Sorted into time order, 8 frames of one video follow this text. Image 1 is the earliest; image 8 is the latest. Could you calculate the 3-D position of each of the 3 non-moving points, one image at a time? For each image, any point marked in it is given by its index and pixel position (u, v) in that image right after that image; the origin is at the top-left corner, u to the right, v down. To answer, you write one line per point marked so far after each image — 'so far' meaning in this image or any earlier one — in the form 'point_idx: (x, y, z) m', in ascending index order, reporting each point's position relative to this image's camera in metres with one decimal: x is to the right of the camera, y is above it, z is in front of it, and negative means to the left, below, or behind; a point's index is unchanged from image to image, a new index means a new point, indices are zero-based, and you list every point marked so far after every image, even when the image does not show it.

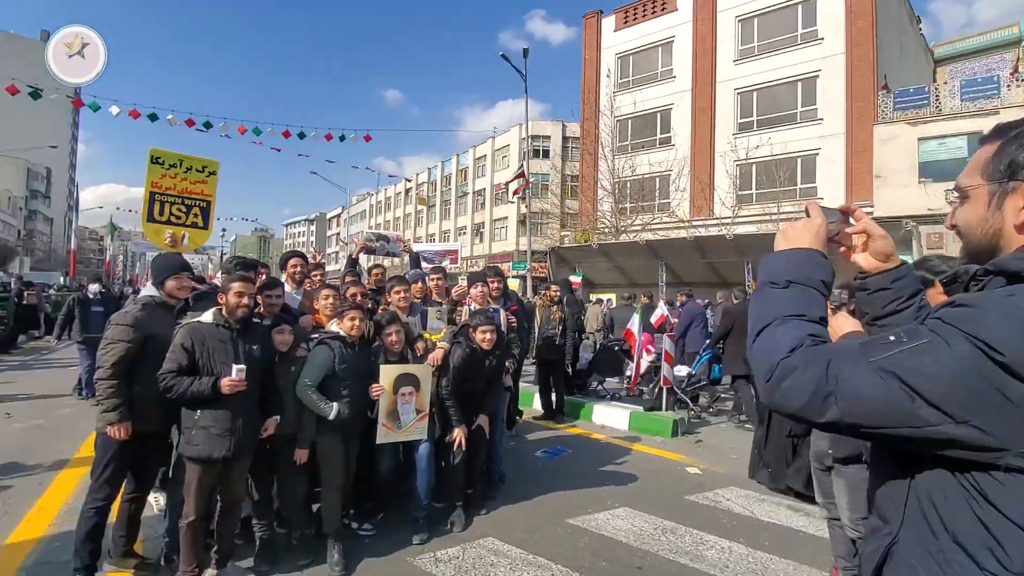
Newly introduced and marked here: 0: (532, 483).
0: (+0.3, -2.3, +5.9) m
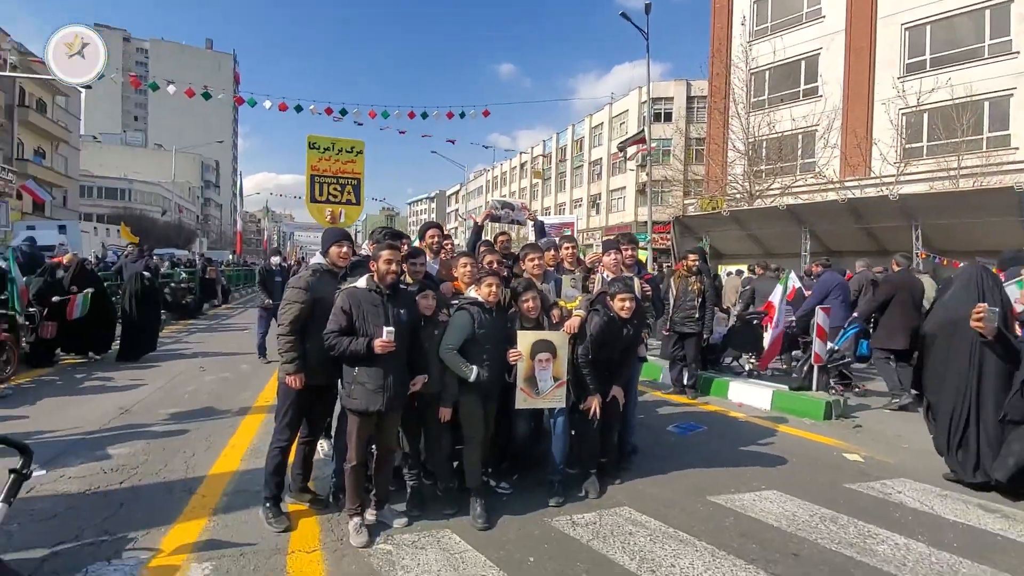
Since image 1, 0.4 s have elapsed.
0: (+1.8, -1.9, +5.7) m
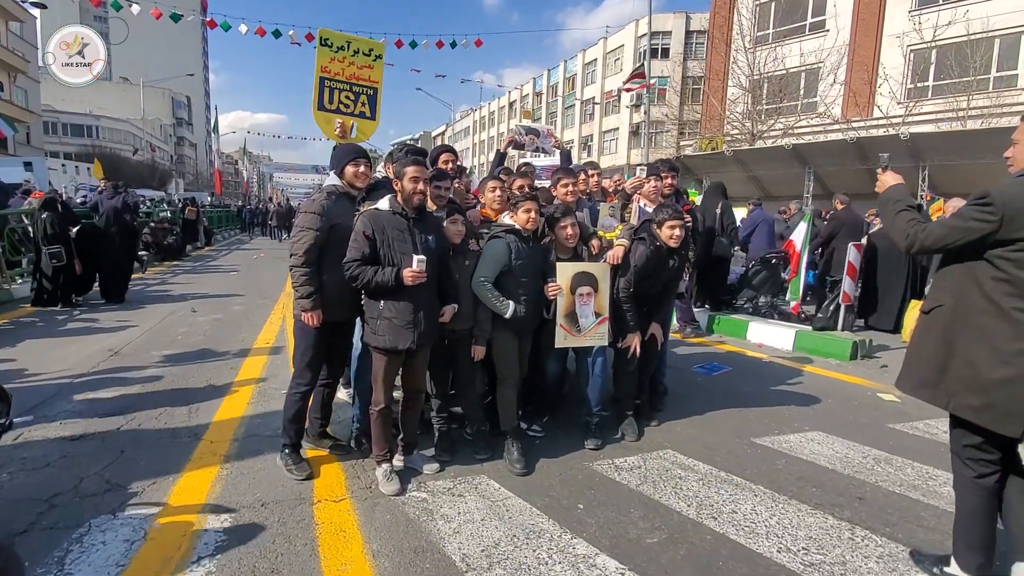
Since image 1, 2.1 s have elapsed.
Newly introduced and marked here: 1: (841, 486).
0: (+2.1, -1.2, +5.4) m
1: (+2.4, -1.4, +3.6) m
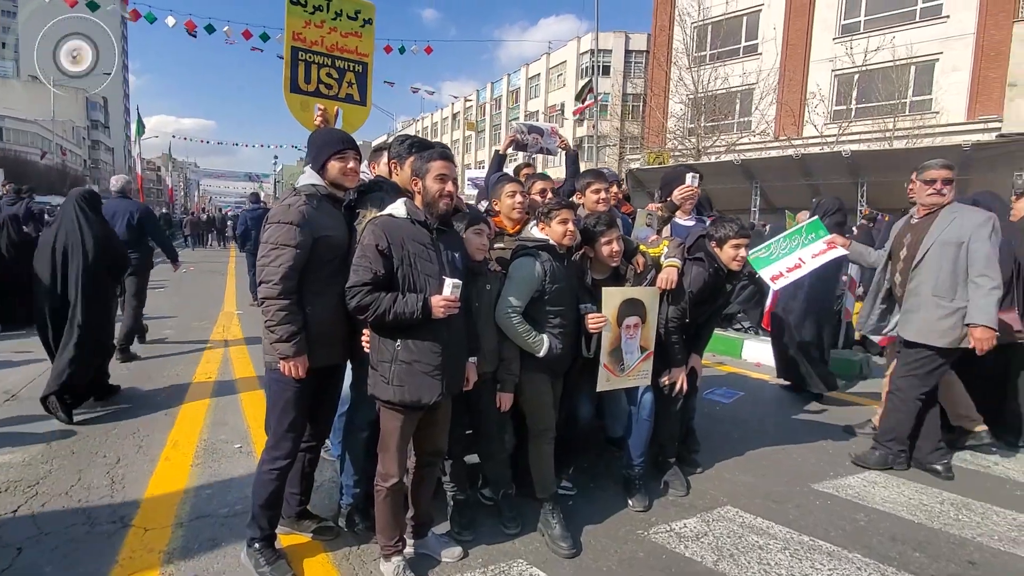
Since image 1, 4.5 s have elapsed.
0: (+2.1, -1.4, +4.8) m
1: (+2.6, -1.6, +3.1) m
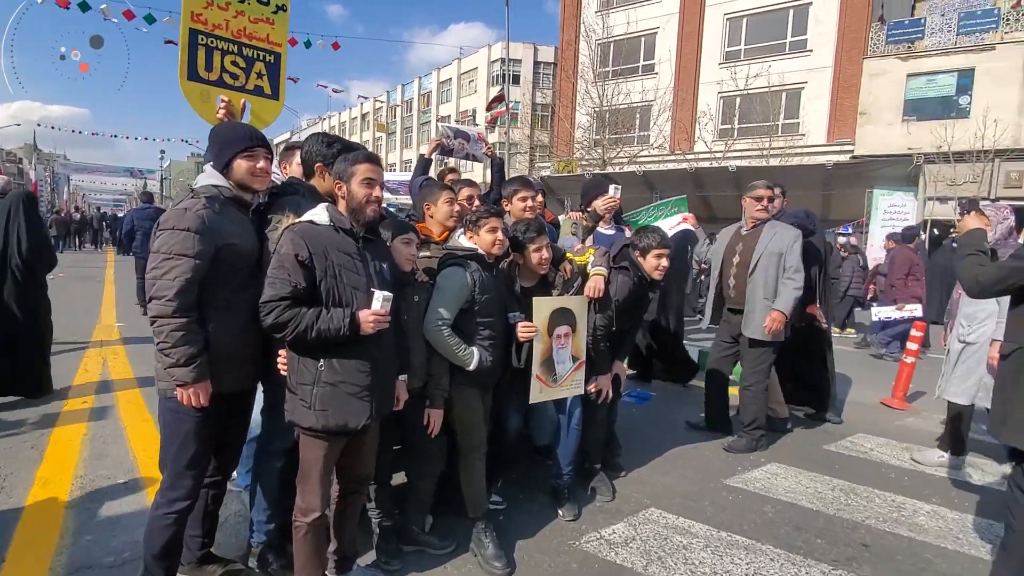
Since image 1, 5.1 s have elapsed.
0: (+1.4, -1.5, +5.0) m
1: (+2.2, -1.6, +3.4) m
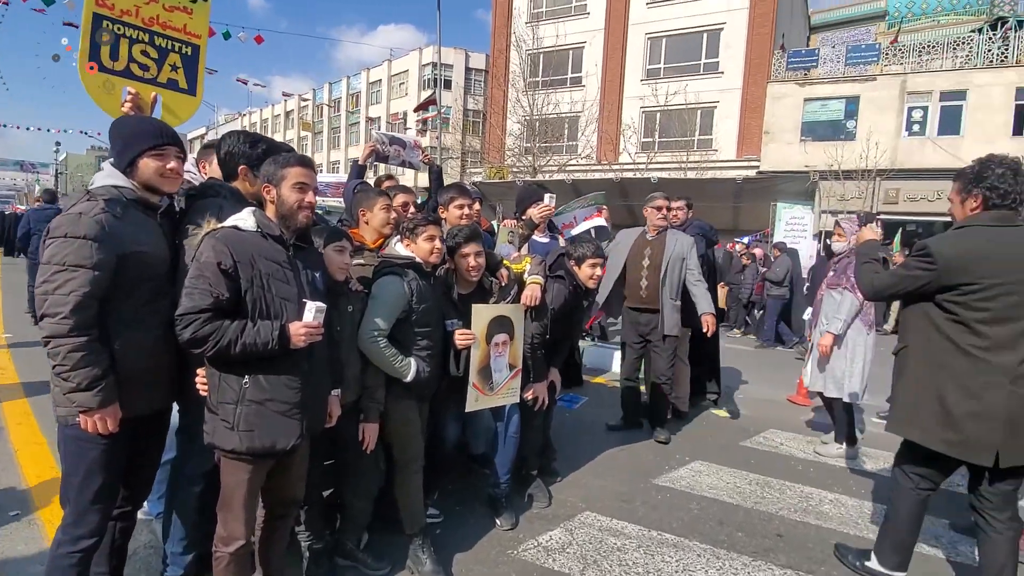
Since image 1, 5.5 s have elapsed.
0: (+0.7, -1.5, +5.2) m
1: (+1.8, -1.7, +3.6) m
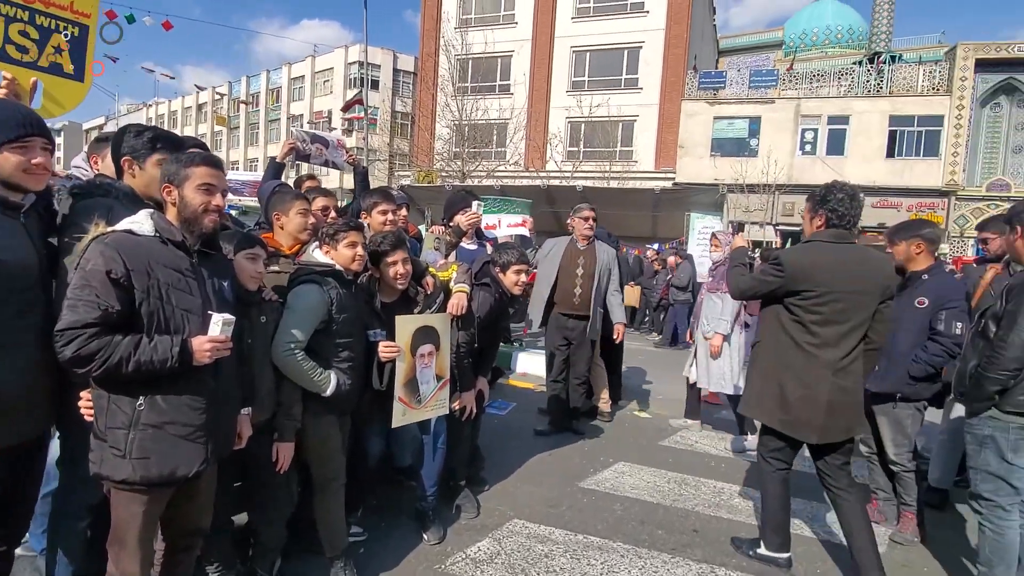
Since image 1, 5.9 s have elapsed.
0: (0.0, -1.6, +5.2) m
1: (+1.2, -1.8, +3.8) m
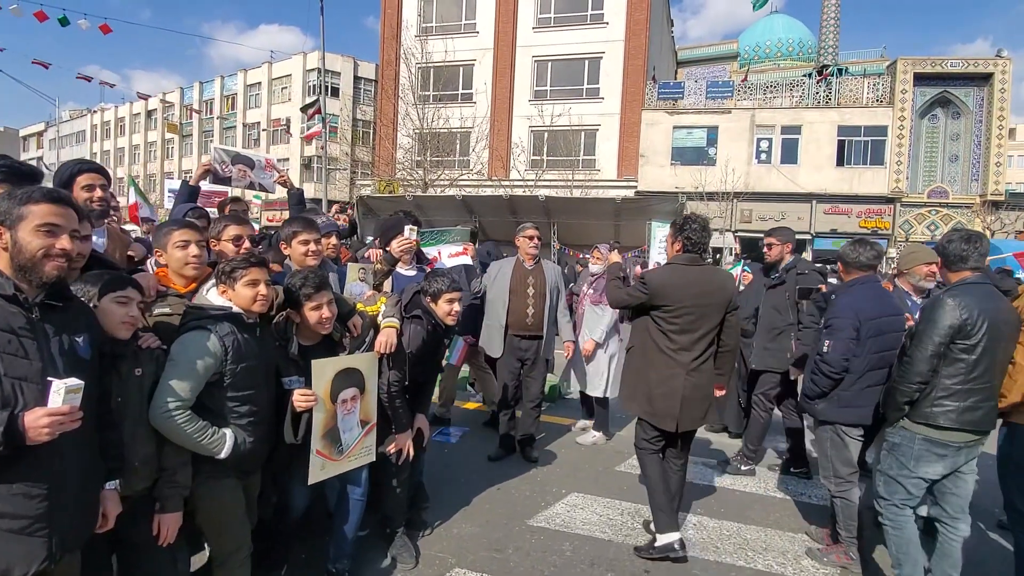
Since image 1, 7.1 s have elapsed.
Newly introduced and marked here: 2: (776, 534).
0: (-0.5, -1.8, +4.9) m
1: (+0.8, -1.9, +3.6) m
2: (+2.1, -2.0, +4.1) m
